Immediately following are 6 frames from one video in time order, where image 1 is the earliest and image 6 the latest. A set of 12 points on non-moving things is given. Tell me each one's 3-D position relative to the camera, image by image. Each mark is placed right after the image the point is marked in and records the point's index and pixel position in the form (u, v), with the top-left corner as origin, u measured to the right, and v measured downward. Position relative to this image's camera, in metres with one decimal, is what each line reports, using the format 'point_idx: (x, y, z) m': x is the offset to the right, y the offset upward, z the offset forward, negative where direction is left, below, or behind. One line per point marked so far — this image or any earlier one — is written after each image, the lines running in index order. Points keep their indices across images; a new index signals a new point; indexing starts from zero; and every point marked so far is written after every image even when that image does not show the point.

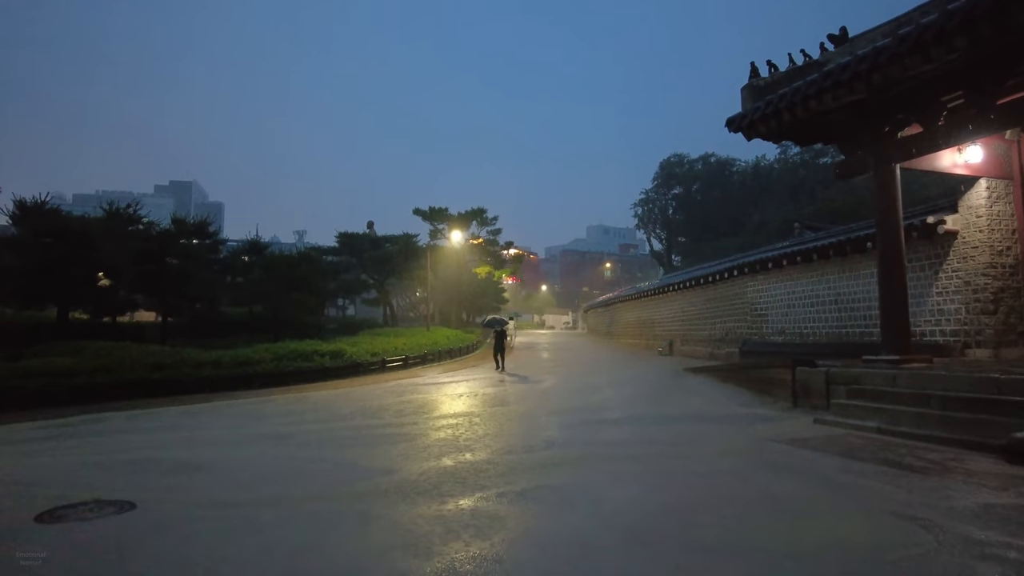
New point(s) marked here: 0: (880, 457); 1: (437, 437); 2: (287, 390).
0: (+3.8, -1.8, +6.9) m
1: (-1.0, -2.3, +10.2) m
2: (-5.2, -2.4, +15.7) m
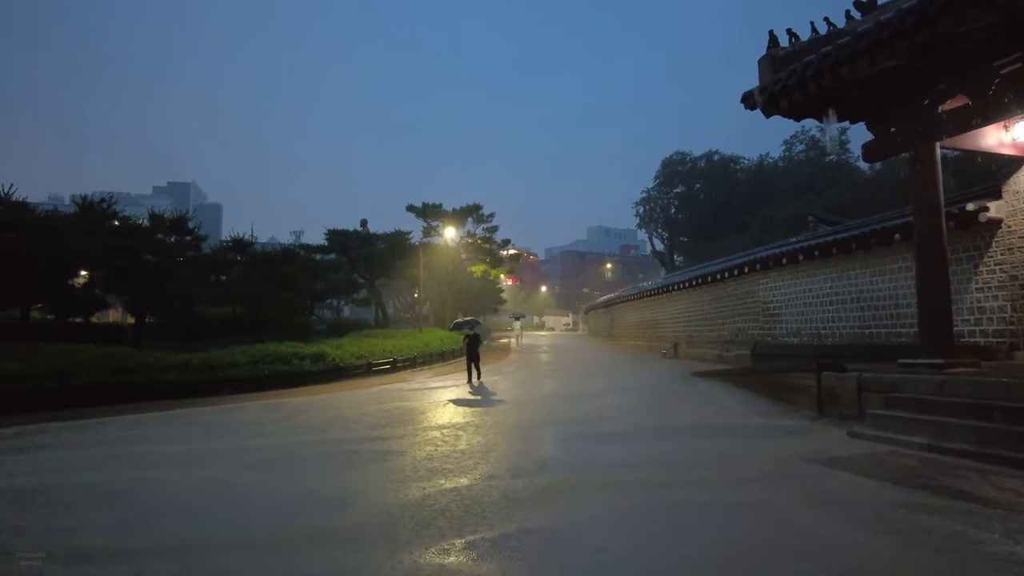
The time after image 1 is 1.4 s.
0: (+3.6, -1.7, +5.7) m
1: (-1.2, -2.2, +9.0) m
2: (-5.4, -2.3, +14.4) m
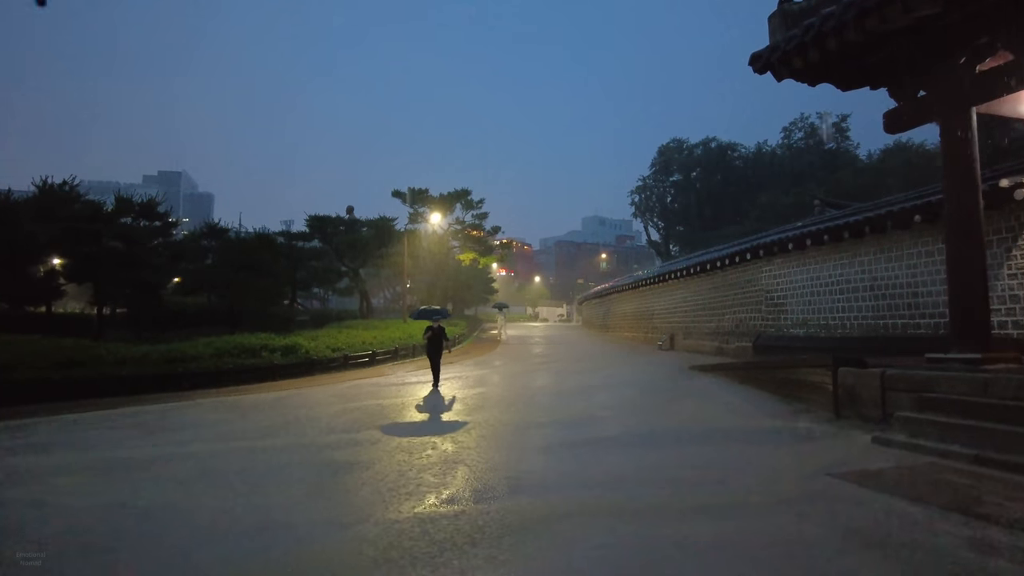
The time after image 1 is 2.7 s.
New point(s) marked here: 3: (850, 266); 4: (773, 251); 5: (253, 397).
0: (+3.4, -1.5, +4.6) m
1: (-1.5, -2.0, +7.8) m
2: (-5.7, -2.1, +13.3) m
3: (+6.6, +0.4, +13.2) m
4: (+6.0, +0.9, +15.6) m
5: (-4.9, -2.1, +12.9) m
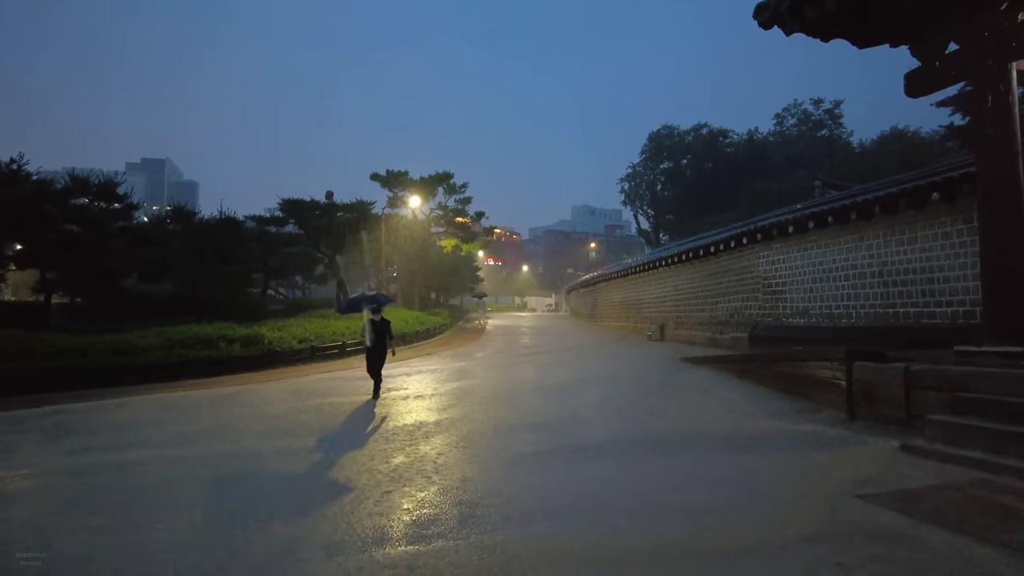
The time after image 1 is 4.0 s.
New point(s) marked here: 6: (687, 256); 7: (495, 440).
0: (+3.1, -1.4, +3.5) m
1: (-1.8, -1.8, +6.7) m
2: (-6.1, -1.8, +12.0) m
3: (+6.2, +0.7, +12.1) m
4: (+5.6, +1.1, +14.5) m
5: (-5.3, -1.8, +11.7) m
6: (+5.0, +0.9, +19.2) m
7: (-0.2, -1.7, +7.4) m
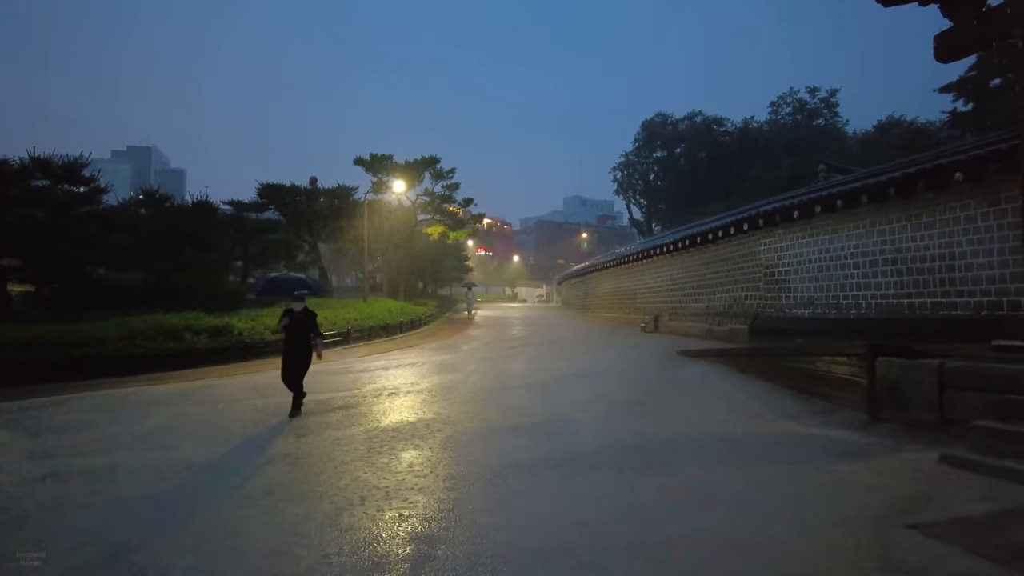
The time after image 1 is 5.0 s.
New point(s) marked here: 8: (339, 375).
0: (+3.0, -1.3, +2.7) m
1: (-2.0, -1.7, +5.8) m
2: (-6.3, -1.6, +11.1) m
3: (+5.9, +0.9, +11.3) m
4: (+5.3, +1.4, +13.6) m
5: (-5.5, -1.6, +10.7) m
6: (+4.6, +1.2, +18.3) m
7: (-0.4, -1.5, +6.6) m
8: (-3.1, -1.5, +12.1) m
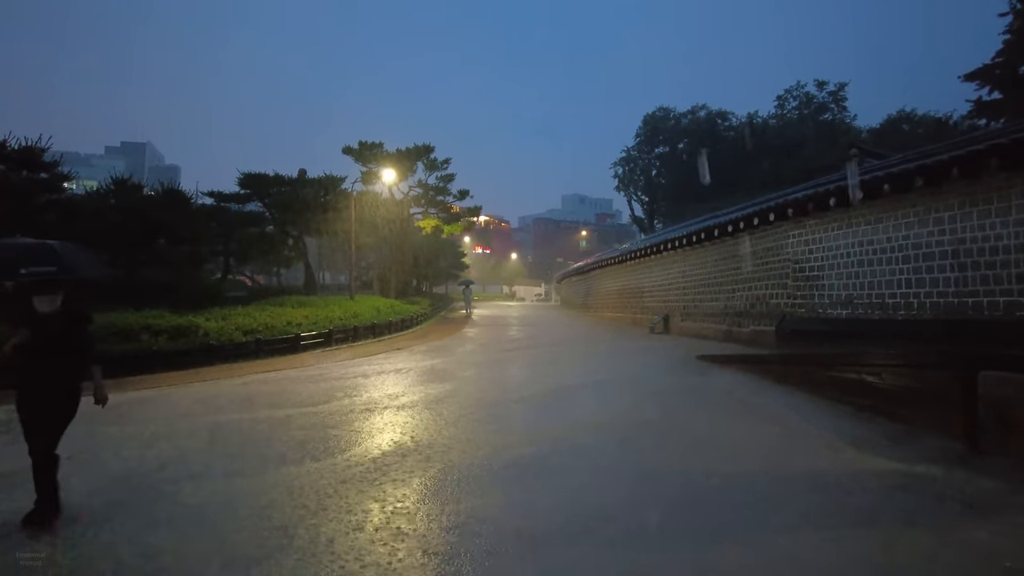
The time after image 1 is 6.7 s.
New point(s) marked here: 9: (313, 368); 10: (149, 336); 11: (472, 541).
0: (+3.0, -1.3, +1.1) m
1: (-2.0, -1.6, +4.3) m
2: (-6.3, -1.5, +9.5) m
3: (+5.9, +0.9, +9.8) m
4: (+5.3, +1.4, +12.1) m
5: (-5.5, -1.5, +9.2) m
6: (+4.6, +1.3, +16.8) m
7: (-0.4, -1.5, +5.0) m
8: (-3.2, -1.5, +10.6) m
9: (-3.7, -1.4, +12.4) m
10: (-6.5, -0.9, +12.2) m
11: (-0.4, -1.5, +3.6) m
